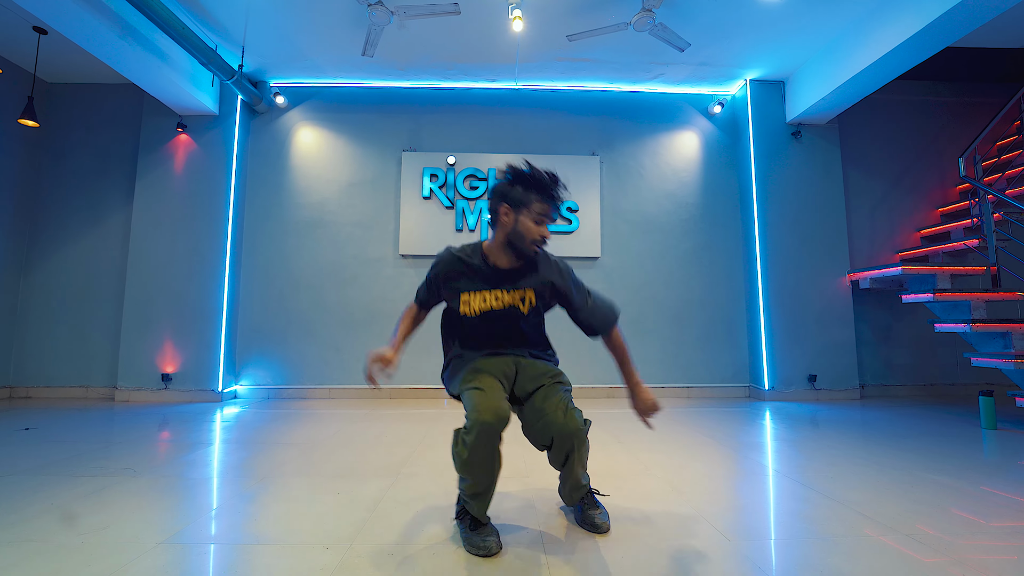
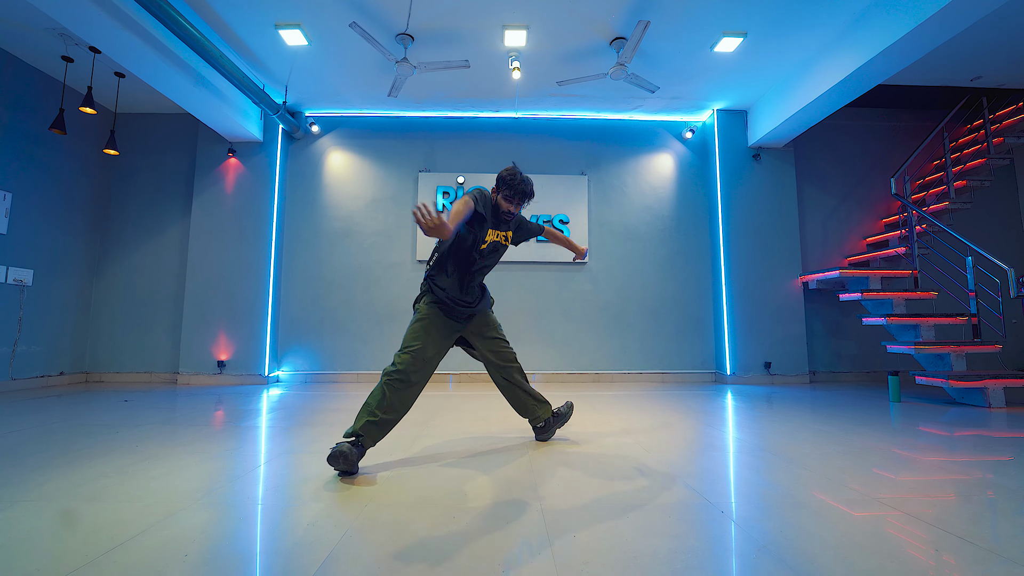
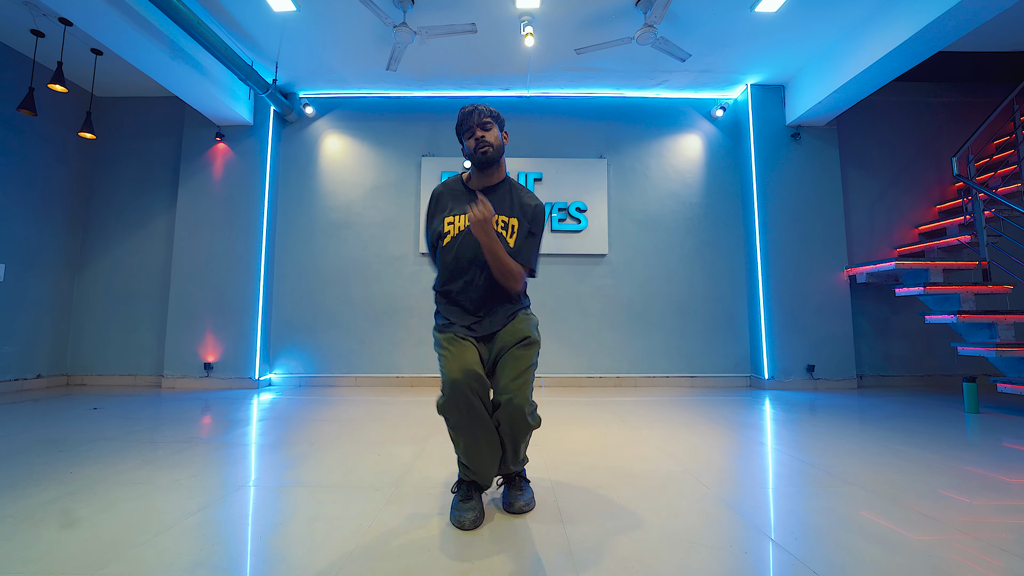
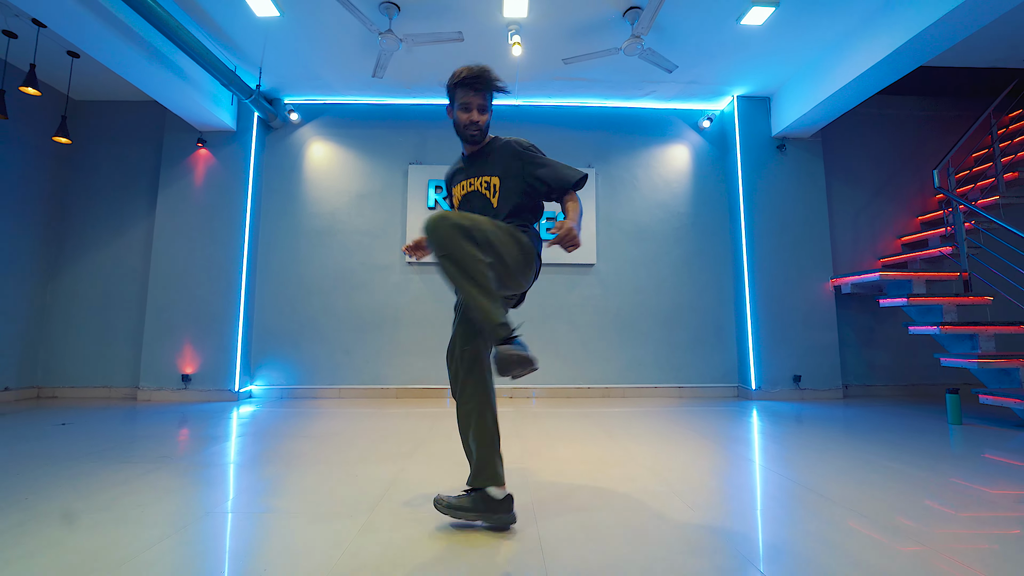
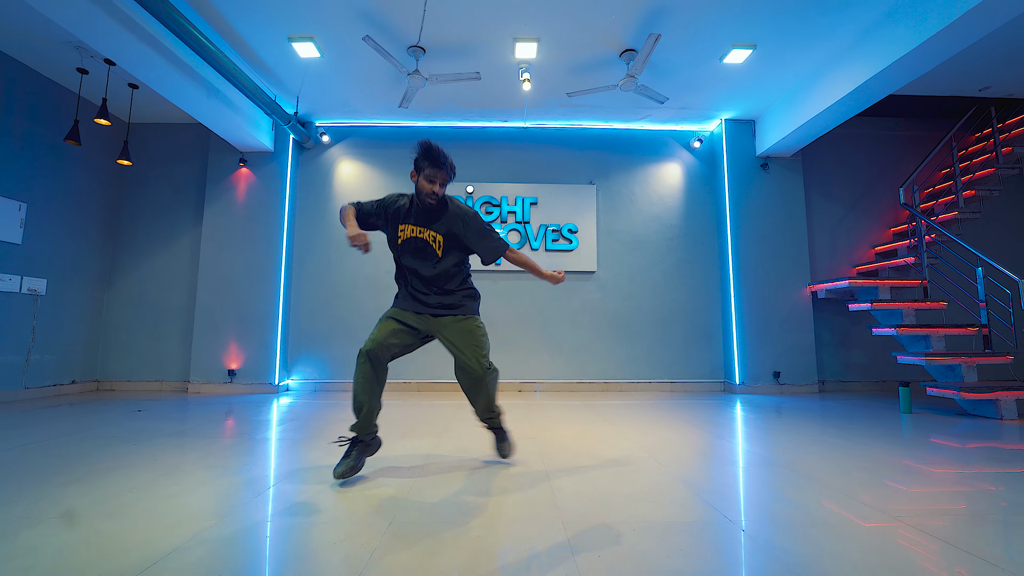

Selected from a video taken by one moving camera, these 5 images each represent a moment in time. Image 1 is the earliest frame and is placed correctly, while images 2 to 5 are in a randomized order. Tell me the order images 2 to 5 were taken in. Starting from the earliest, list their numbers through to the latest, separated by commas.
4, 2, 3, 5
